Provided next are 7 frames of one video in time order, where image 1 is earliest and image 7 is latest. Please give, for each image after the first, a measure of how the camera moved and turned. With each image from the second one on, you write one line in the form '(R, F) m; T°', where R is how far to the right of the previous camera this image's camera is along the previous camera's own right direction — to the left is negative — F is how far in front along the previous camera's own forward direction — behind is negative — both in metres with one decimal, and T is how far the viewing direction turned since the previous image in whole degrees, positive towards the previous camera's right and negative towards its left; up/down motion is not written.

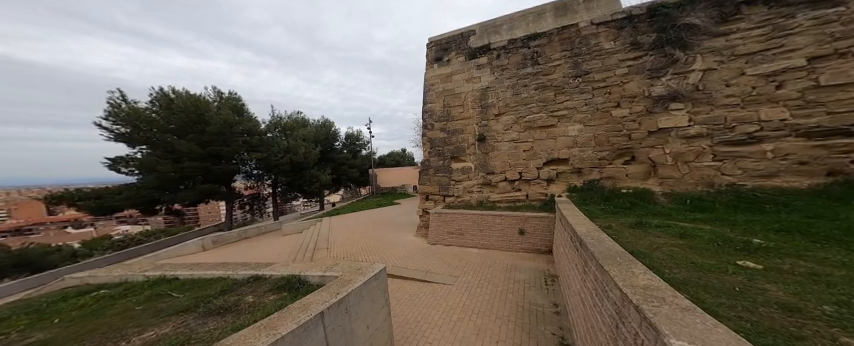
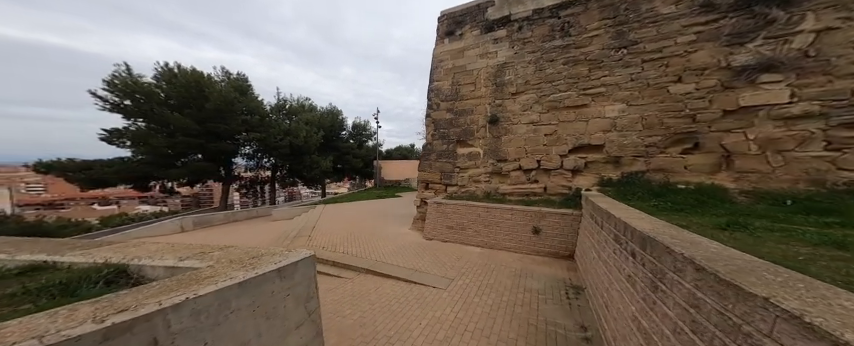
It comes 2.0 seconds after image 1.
(+0.2, +1.1) m; -1°
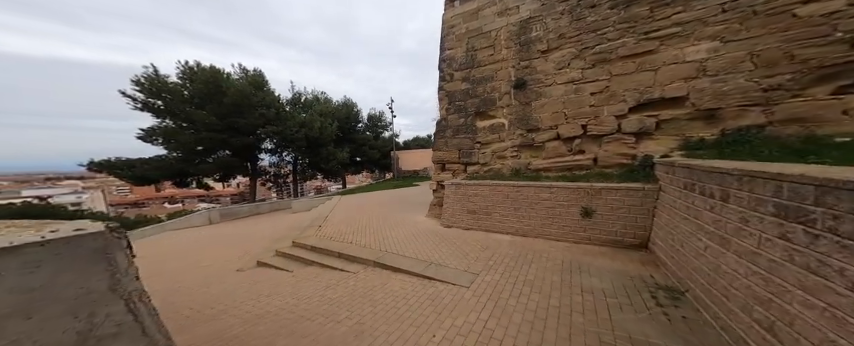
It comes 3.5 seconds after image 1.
(0.0, +1.0) m; -4°
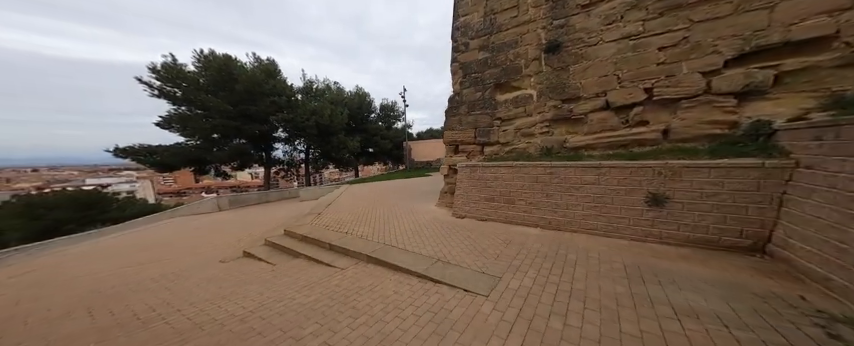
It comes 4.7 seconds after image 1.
(0.0, +0.9) m; -2°
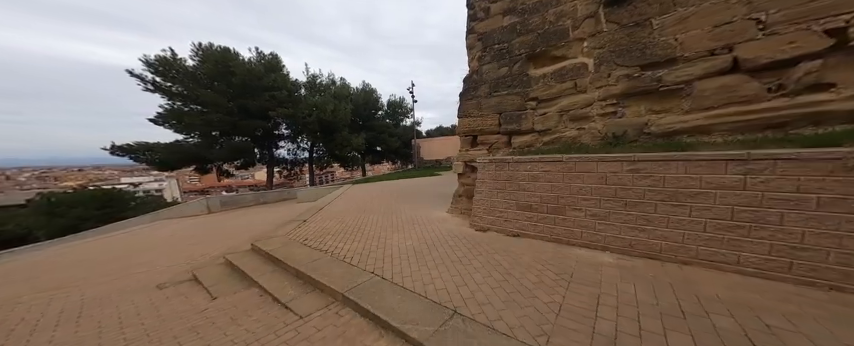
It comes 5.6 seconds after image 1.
(-0.2, +1.3) m; 0°
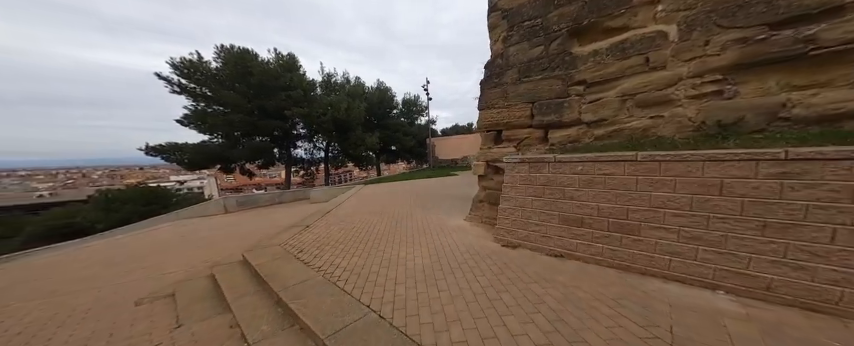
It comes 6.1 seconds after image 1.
(-0.1, +0.8) m; -3°
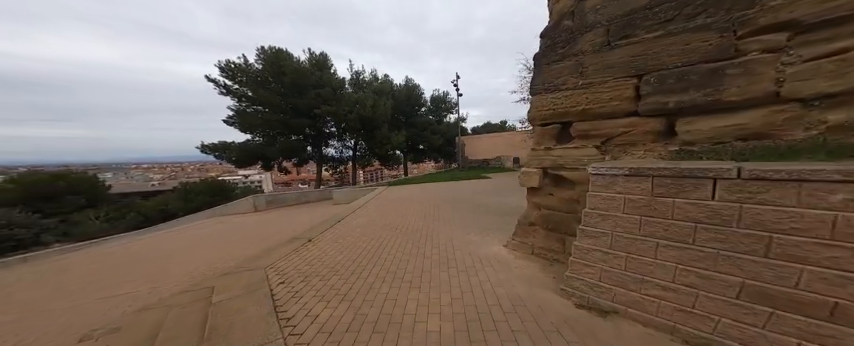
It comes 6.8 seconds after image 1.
(-0.1, +1.4) m; -7°
